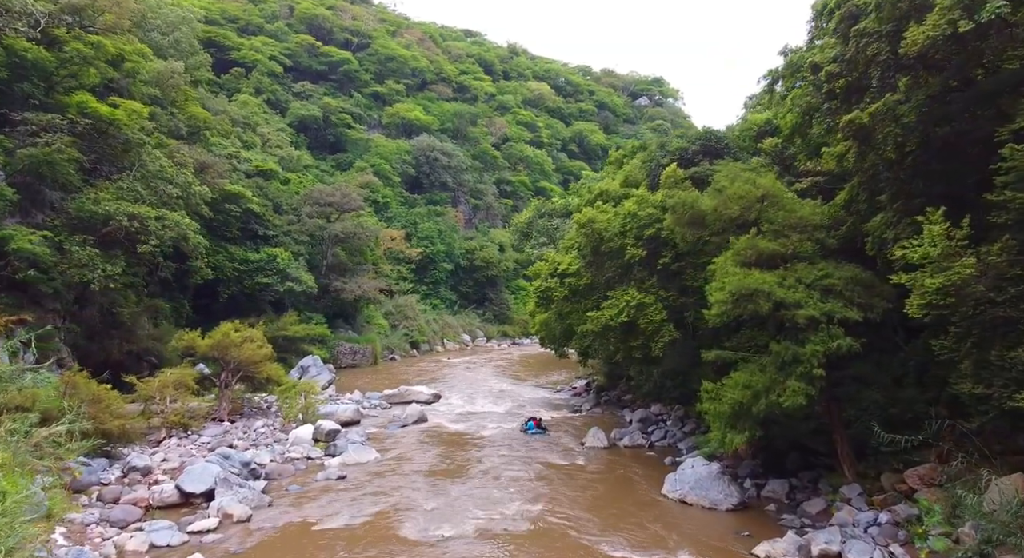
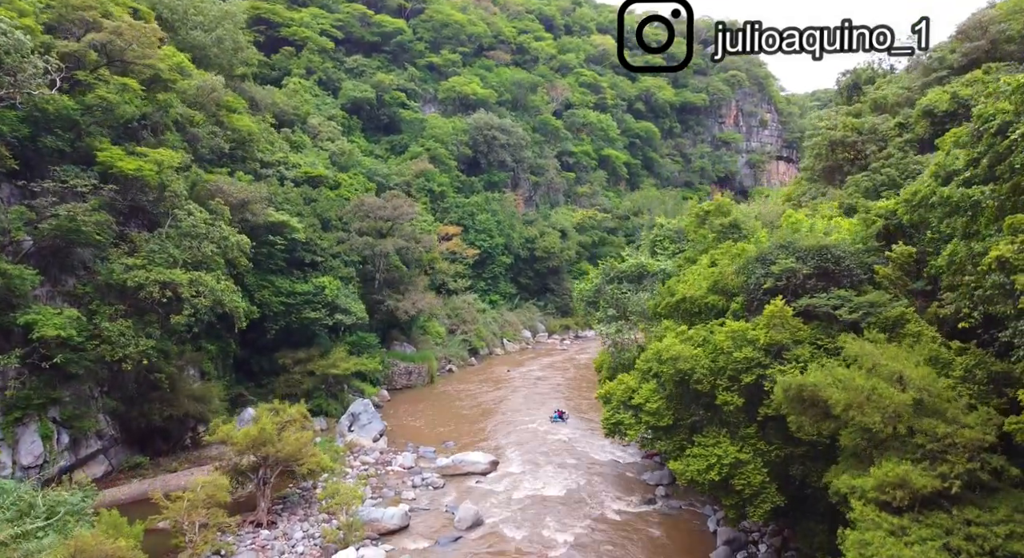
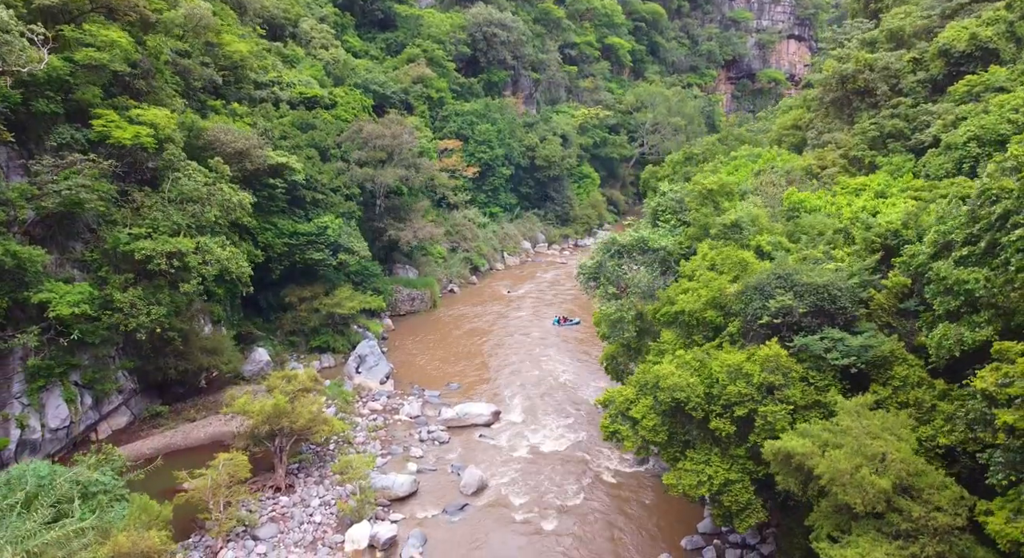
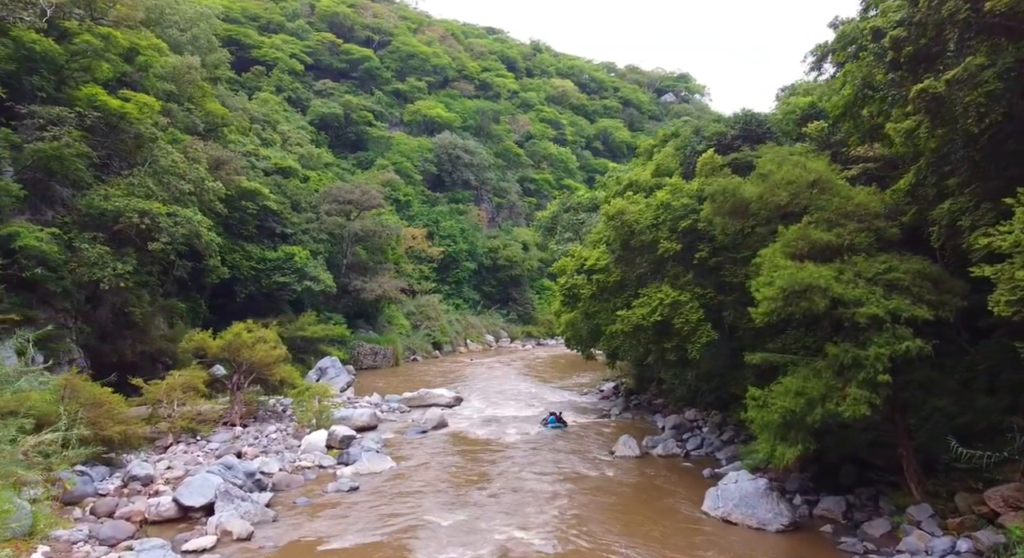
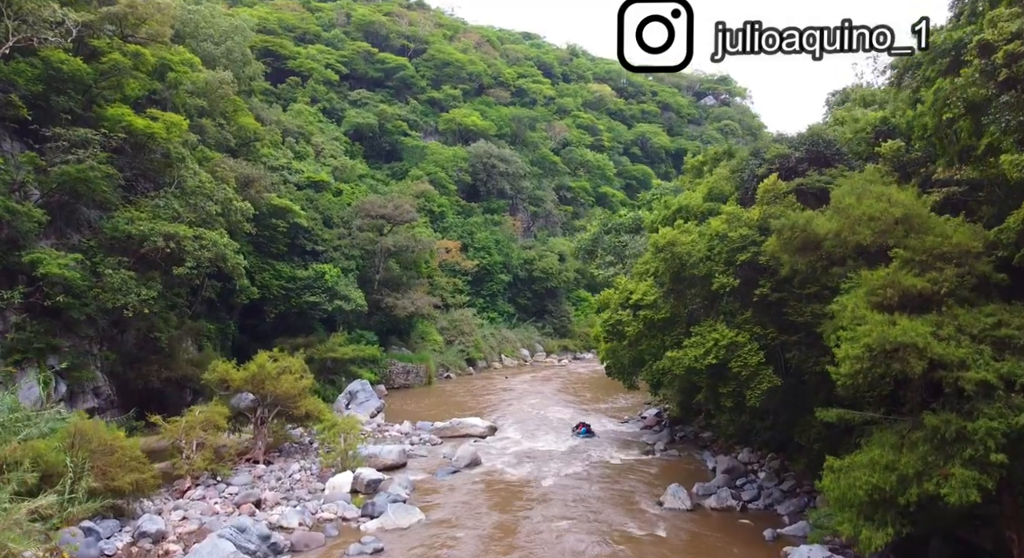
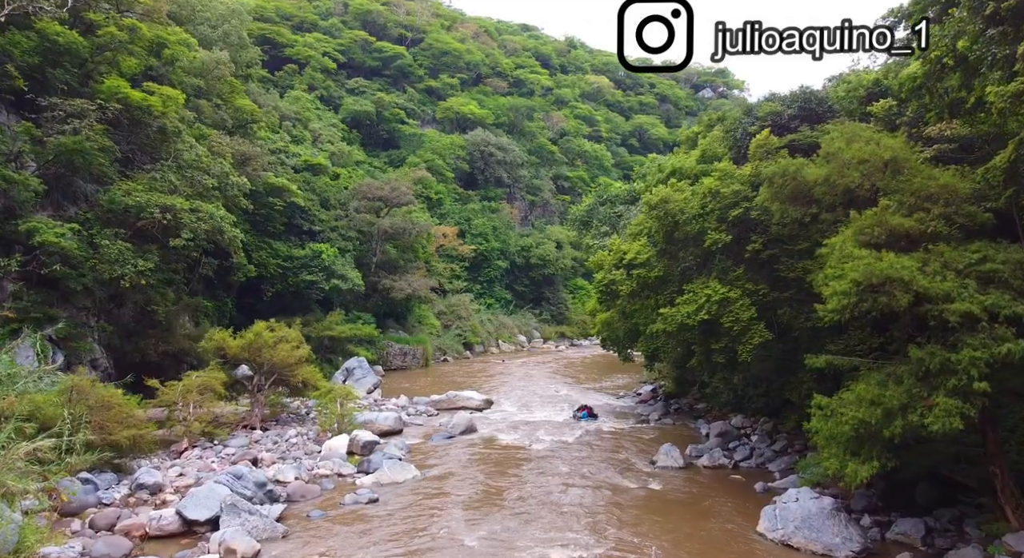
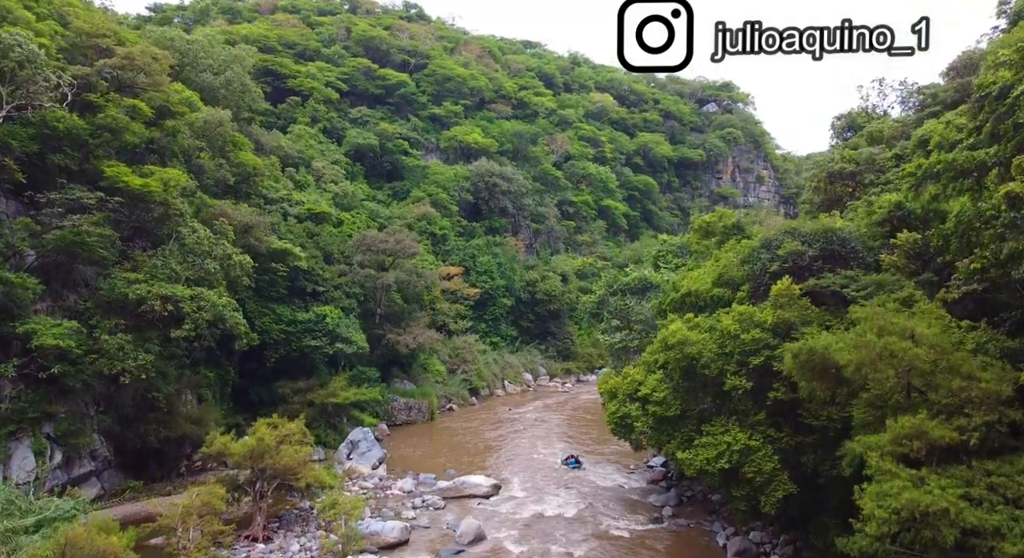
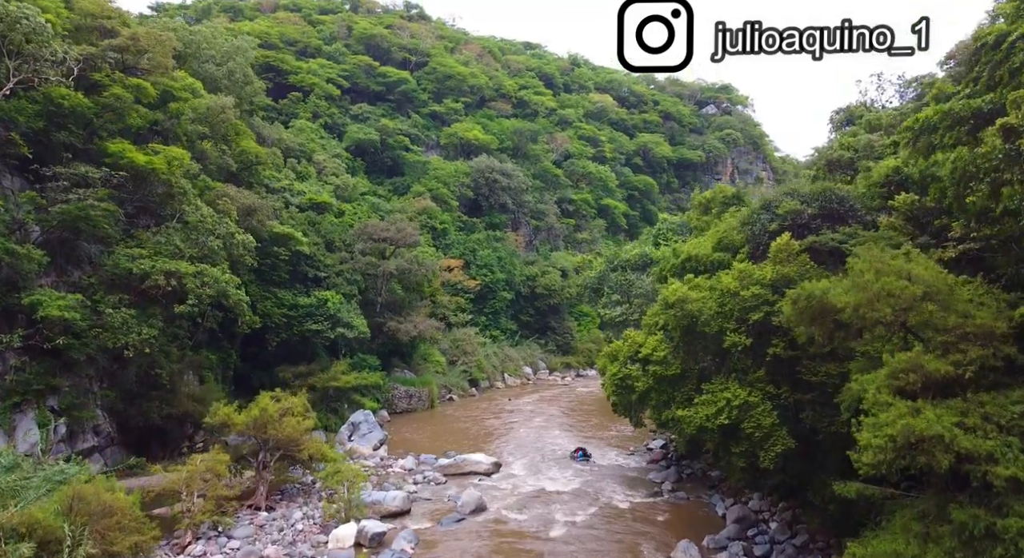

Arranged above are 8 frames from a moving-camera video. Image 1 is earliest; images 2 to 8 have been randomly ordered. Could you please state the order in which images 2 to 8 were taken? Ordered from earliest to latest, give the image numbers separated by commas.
4, 6, 5, 8, 7, 2, 3
